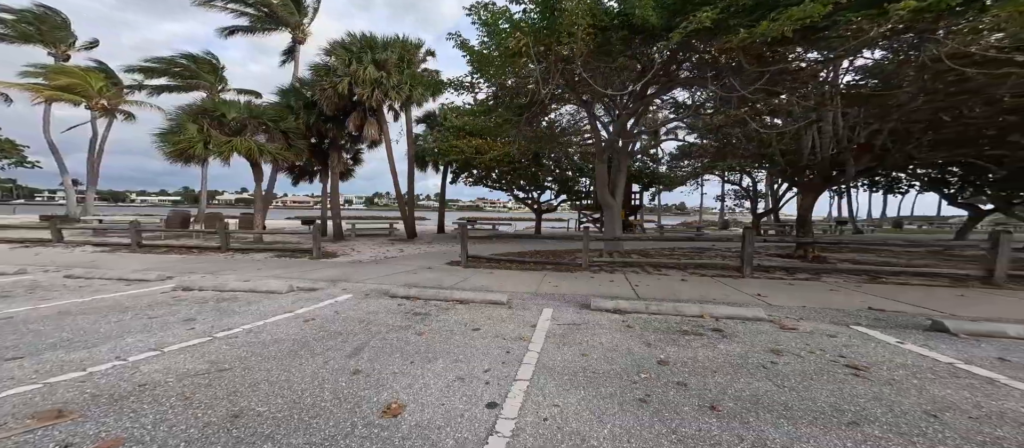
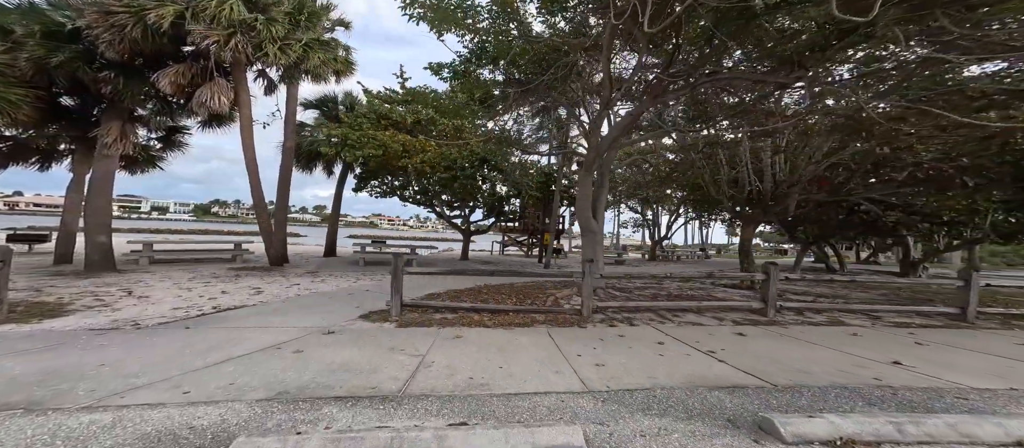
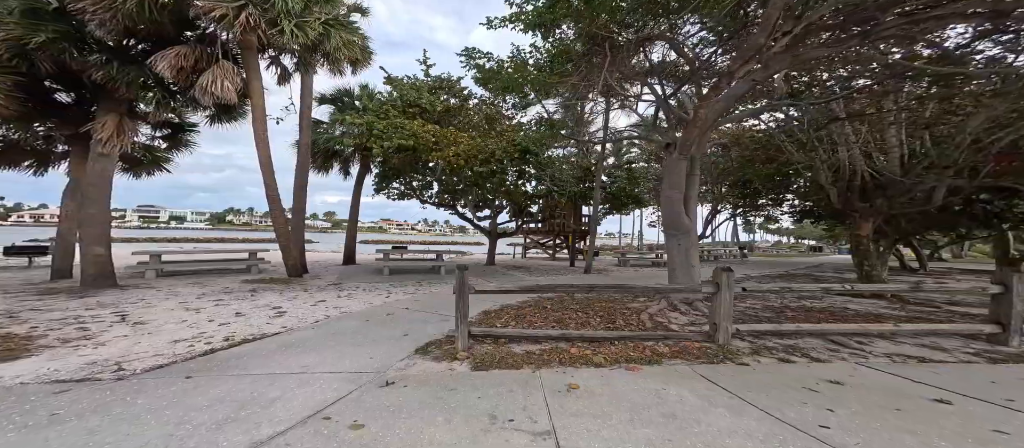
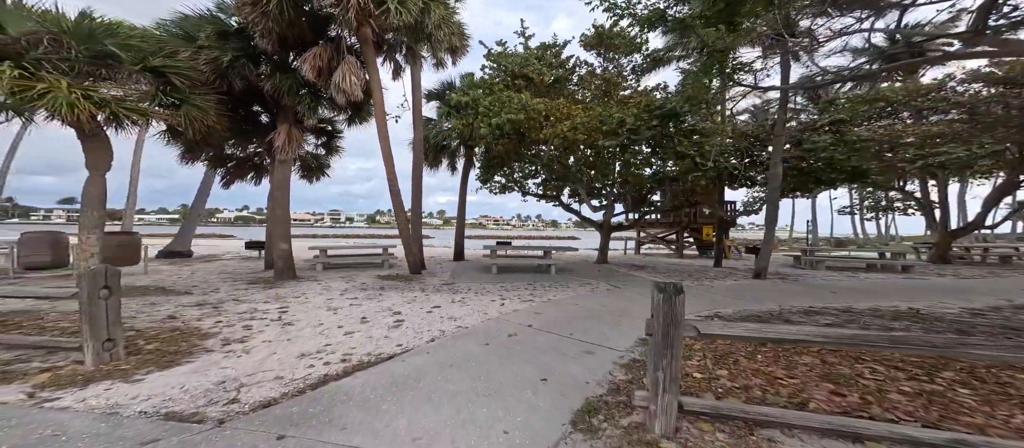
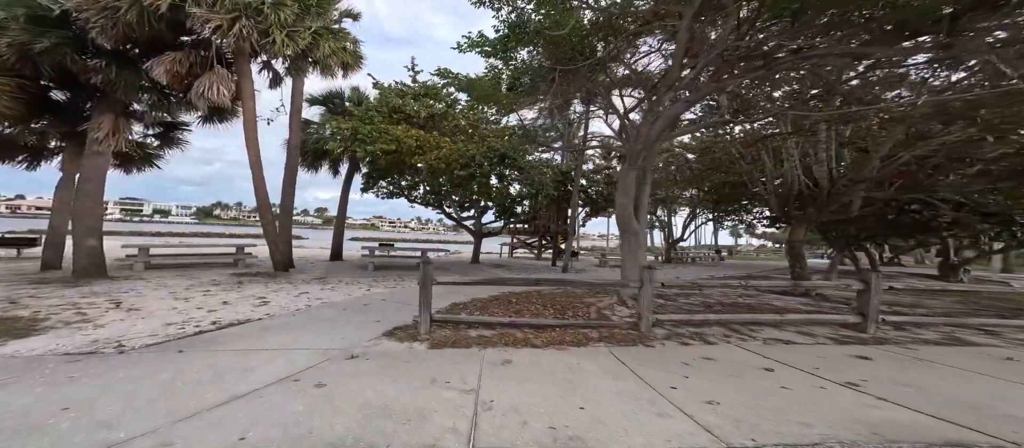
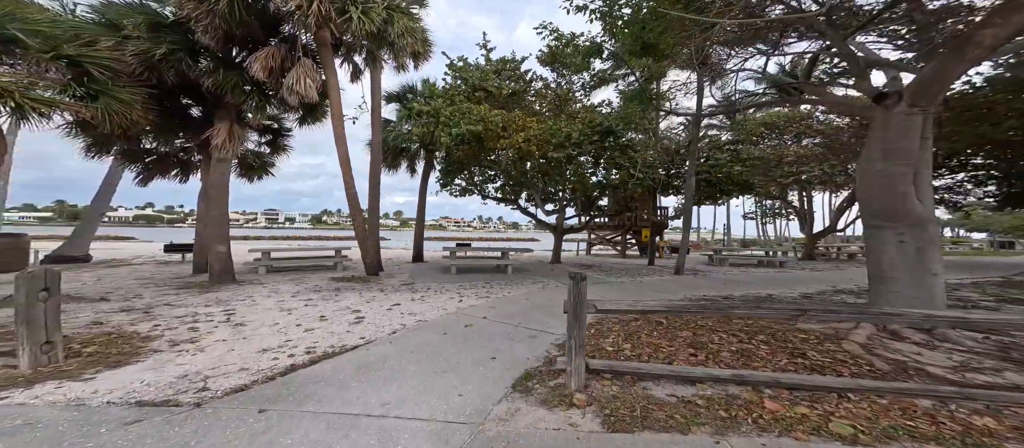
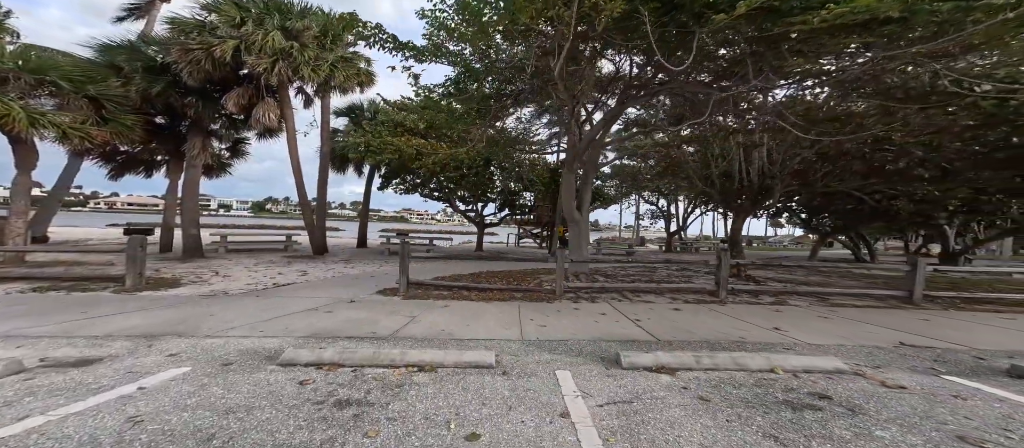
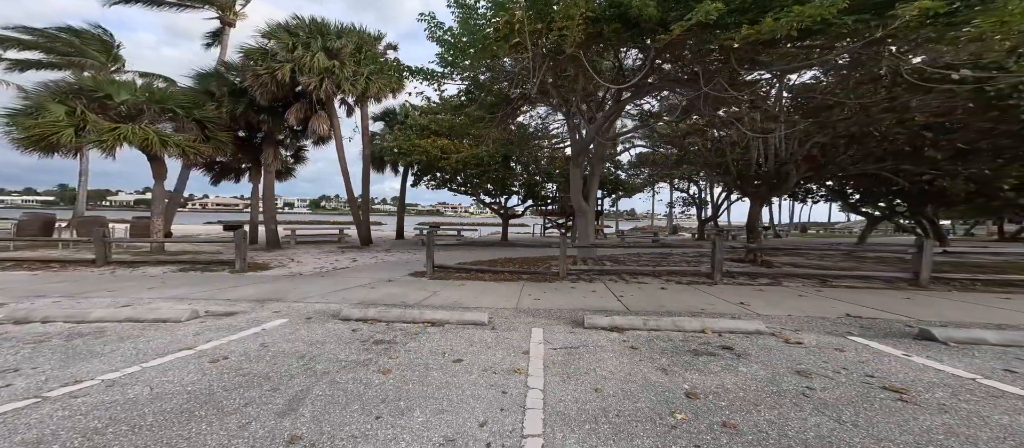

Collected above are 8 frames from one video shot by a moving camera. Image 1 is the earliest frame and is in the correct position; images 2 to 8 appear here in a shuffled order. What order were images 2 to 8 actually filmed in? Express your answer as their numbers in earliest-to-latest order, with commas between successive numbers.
8, 7, 2, 5, 3, 6, 4
